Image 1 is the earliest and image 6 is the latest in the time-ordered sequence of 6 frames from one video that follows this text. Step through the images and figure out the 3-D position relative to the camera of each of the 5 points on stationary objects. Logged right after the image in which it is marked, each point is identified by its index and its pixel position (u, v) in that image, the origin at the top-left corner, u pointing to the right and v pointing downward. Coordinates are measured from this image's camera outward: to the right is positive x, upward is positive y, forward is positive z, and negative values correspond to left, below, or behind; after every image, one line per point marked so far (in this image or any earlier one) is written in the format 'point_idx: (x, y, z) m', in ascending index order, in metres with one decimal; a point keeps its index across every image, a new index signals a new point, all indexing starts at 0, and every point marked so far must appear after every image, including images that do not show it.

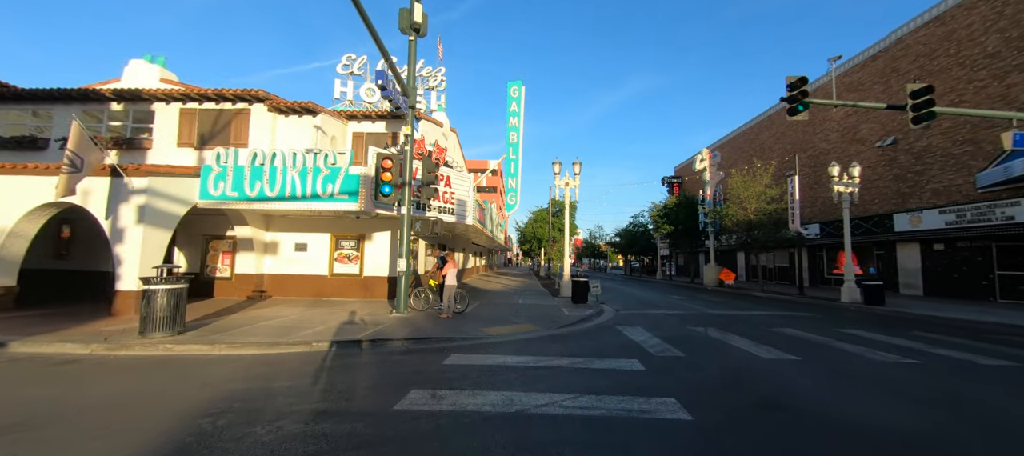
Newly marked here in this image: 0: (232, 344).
0: (-4.7, -1.9, +6.6) m
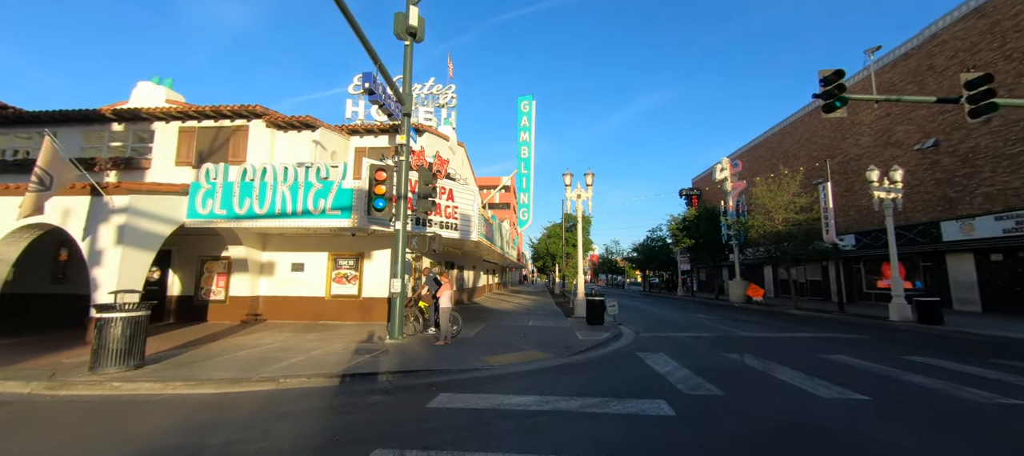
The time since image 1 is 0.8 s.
0: (-4.7, -2.2, +5.7) m
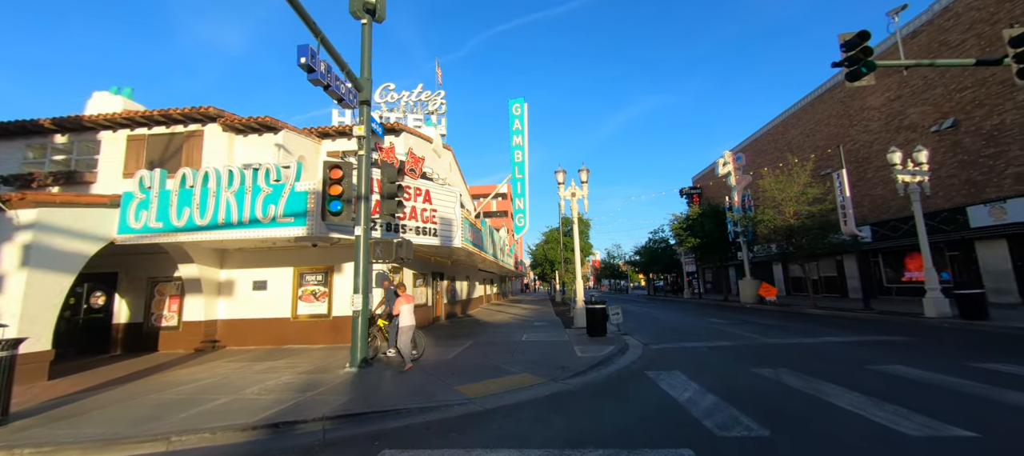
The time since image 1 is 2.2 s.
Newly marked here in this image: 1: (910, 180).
0: (-5.0, -2.3, +4.2) m
1: (+13.8, +1.7, +13.7) m
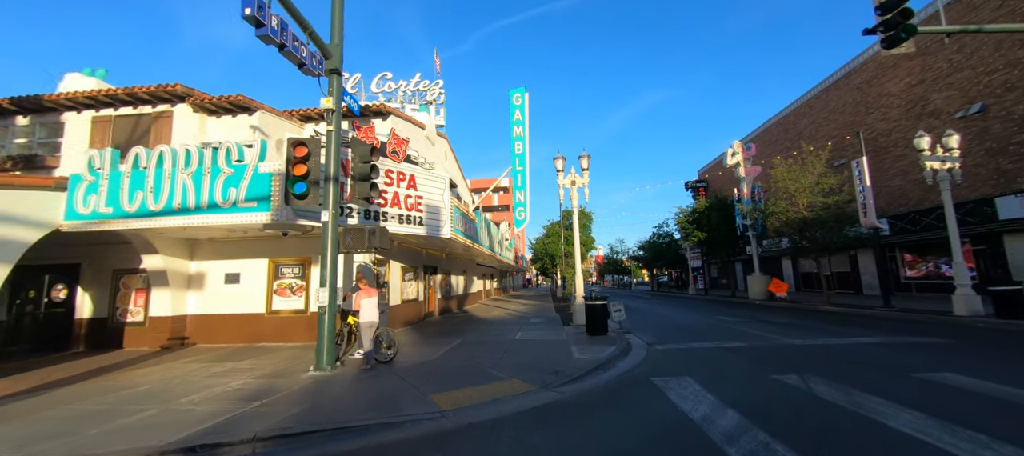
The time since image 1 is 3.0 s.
0: (-5.3, -2.1, +3.4) m
1: (+13.6, +2.0, +12.6) m
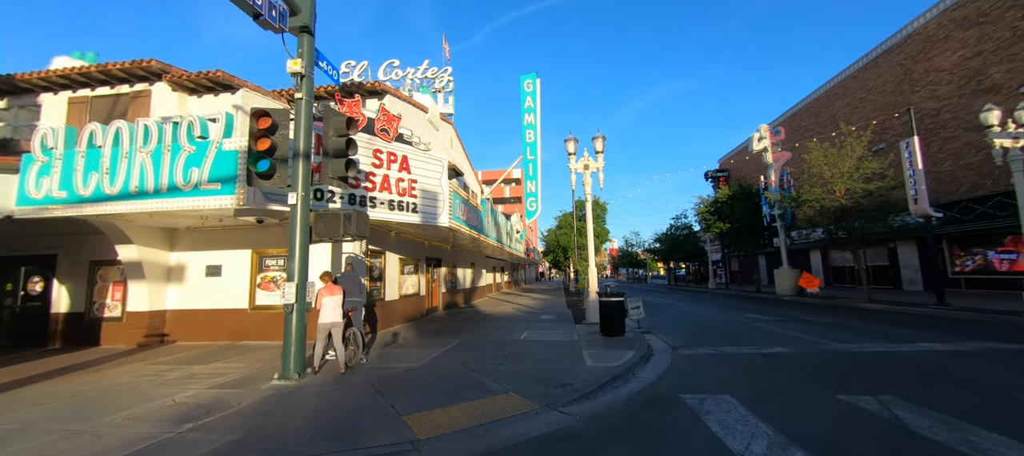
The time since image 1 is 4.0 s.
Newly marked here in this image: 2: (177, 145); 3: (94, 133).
0: (-5.4, -1.9, +2.4) m
1: (+13.8, +2.3, +10.9) m
2: (-6.0, +1.5, +7.0) m
3: (-7.6, +1.7, +7.2) m
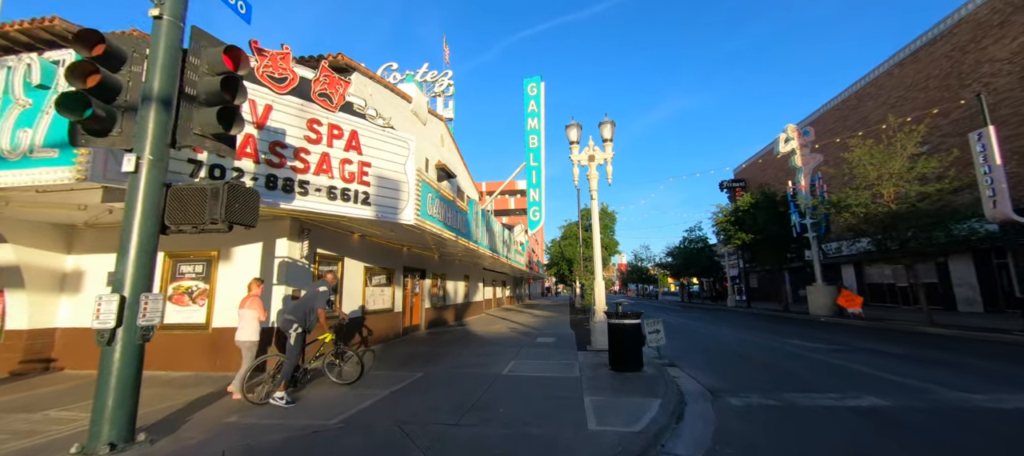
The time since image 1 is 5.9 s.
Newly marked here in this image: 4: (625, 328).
0: (-5.9, -1.6, +0.3) m
1: (+13.5, +2.2, +8.6) m
2: (-6.3, +1.6, +5.0) m
3: (-8.0, +1.9, +5.2) m
4: (+1.9, -1.7, +6.8) m
